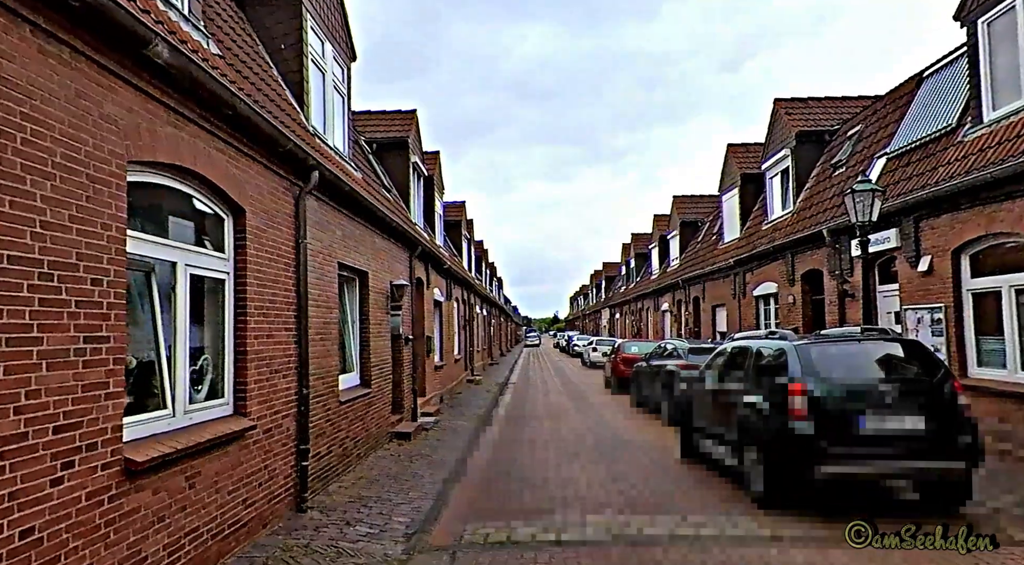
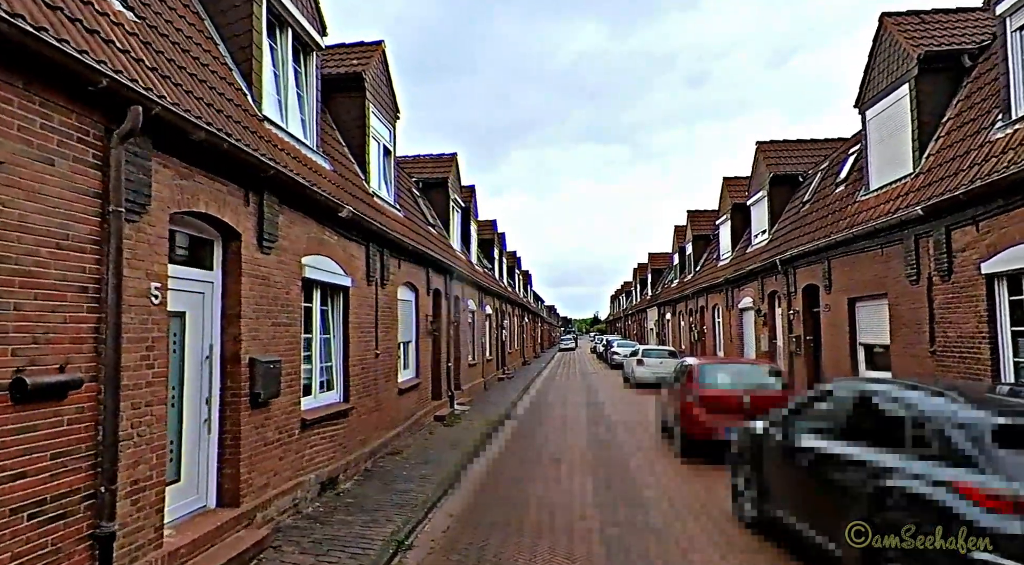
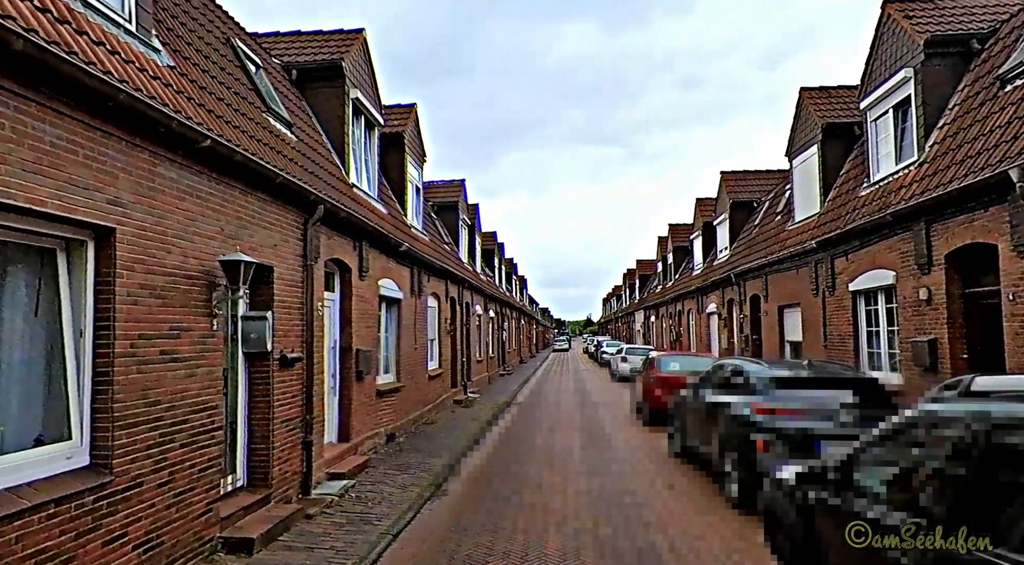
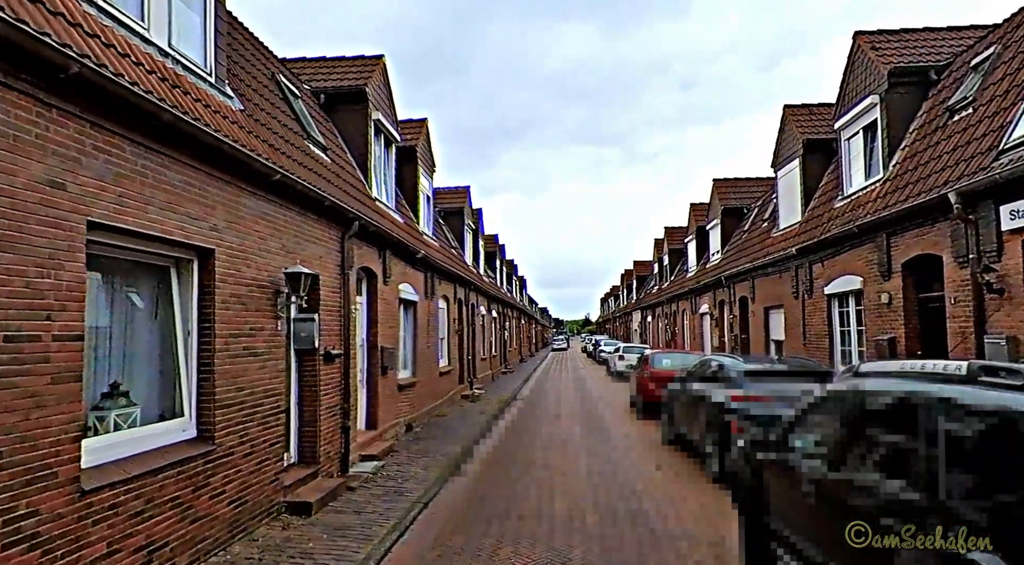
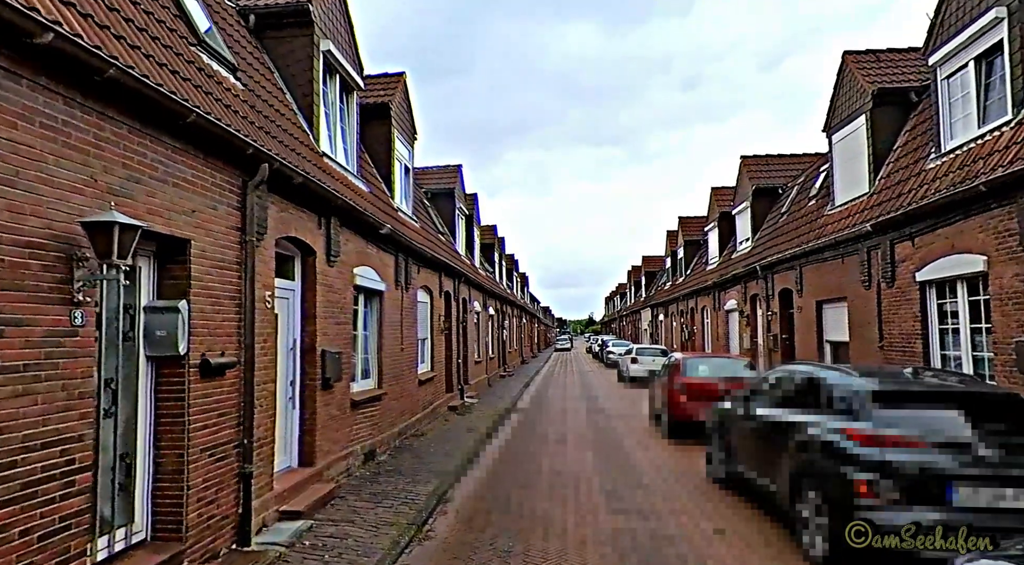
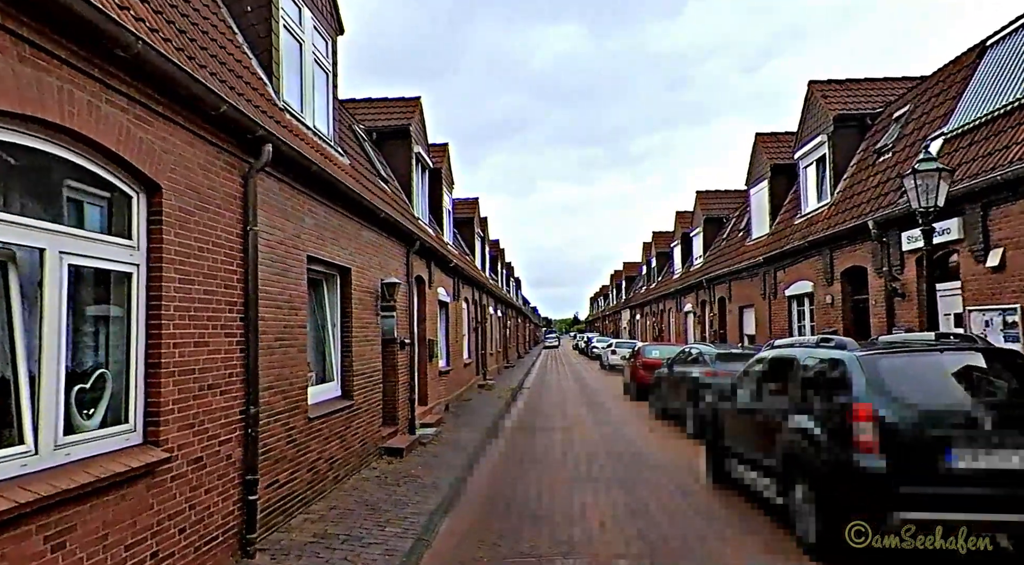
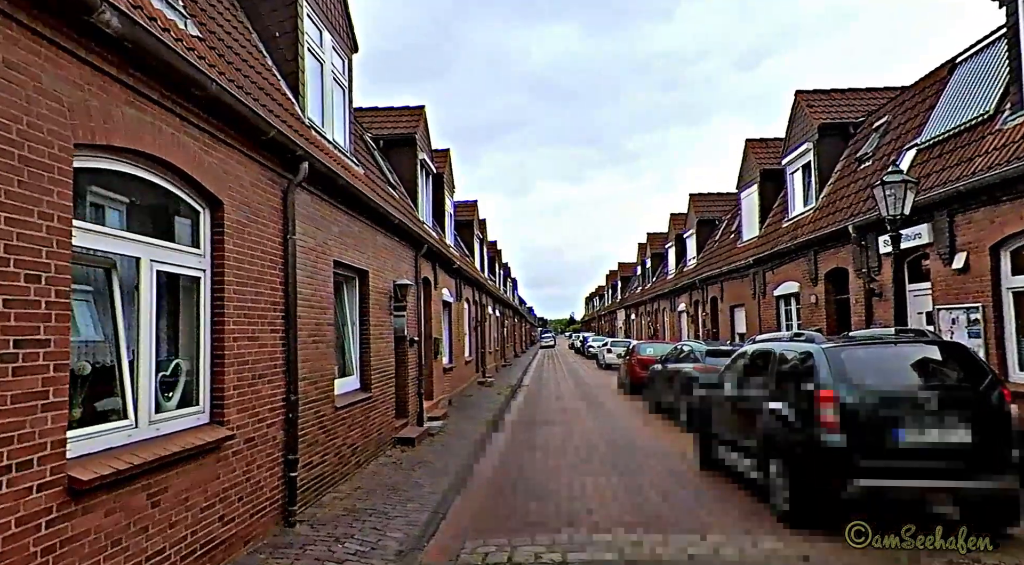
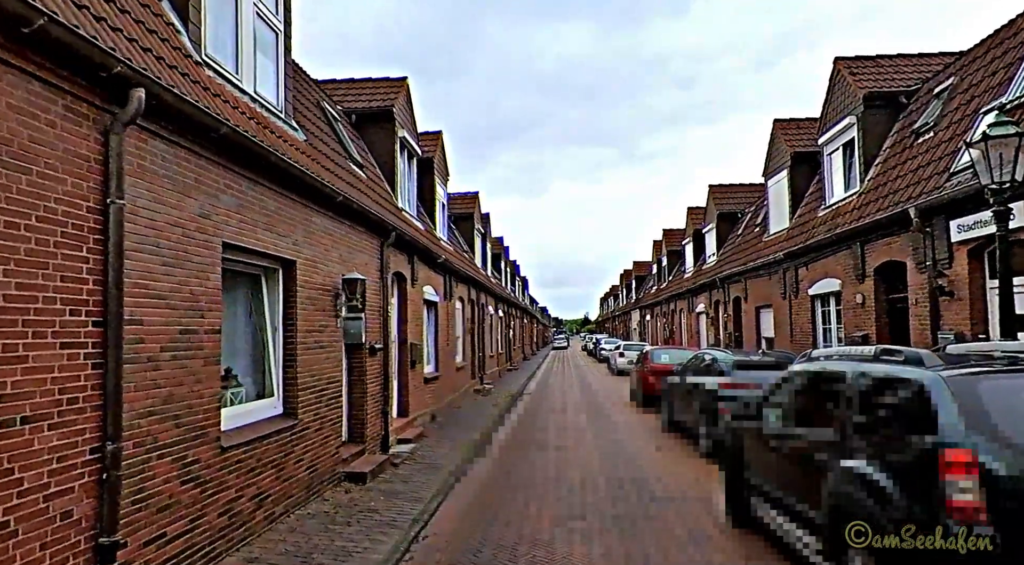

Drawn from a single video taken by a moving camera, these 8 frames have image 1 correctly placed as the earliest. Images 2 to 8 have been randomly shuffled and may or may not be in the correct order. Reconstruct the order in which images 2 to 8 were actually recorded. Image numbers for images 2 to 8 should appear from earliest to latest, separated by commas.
7, 6, 8, 4, 3, 5, 2
